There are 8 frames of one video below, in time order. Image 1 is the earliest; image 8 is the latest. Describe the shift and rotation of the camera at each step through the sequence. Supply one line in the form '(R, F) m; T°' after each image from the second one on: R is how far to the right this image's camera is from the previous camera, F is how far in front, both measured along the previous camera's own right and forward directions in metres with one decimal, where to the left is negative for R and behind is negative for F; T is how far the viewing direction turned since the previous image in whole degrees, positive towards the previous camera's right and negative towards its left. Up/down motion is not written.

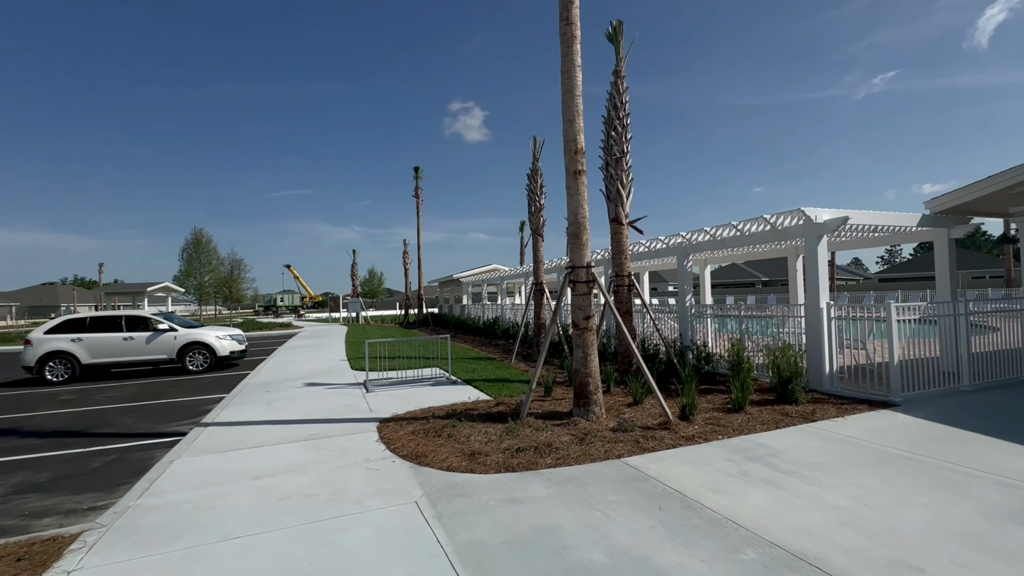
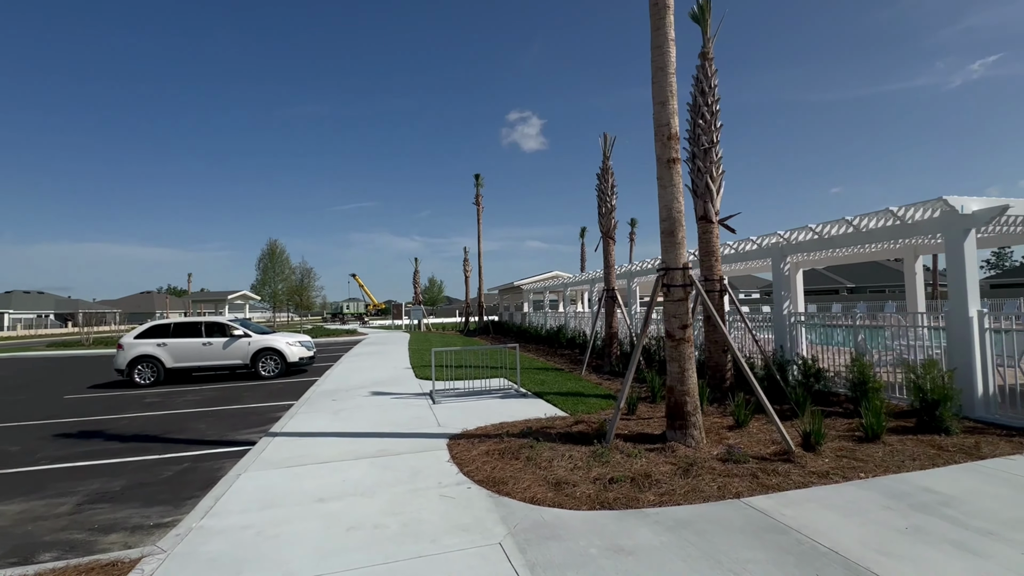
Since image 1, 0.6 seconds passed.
(-0.4, +0.7) m; -7°
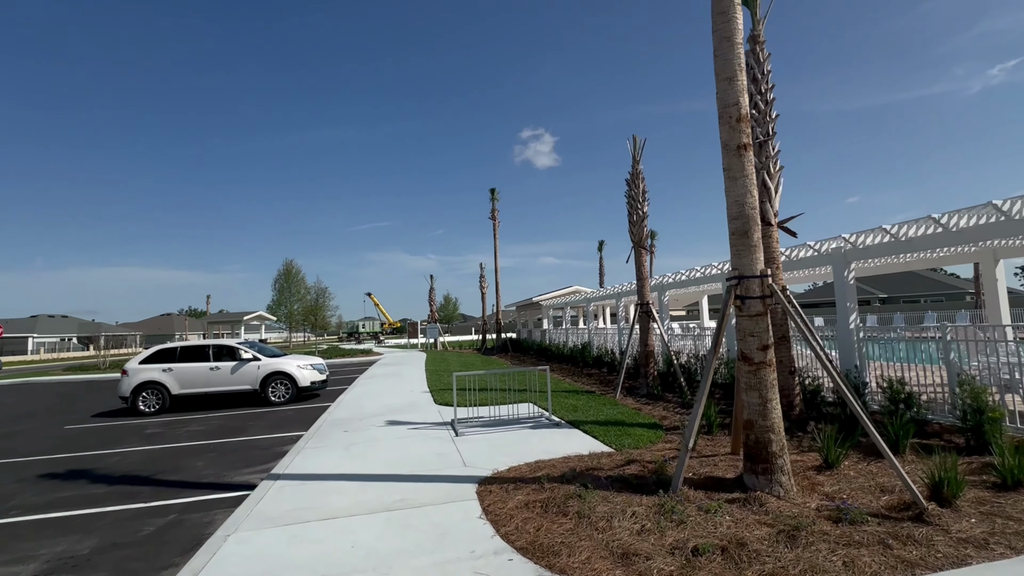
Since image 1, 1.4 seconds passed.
(-0.3, +1.0) m; -2°
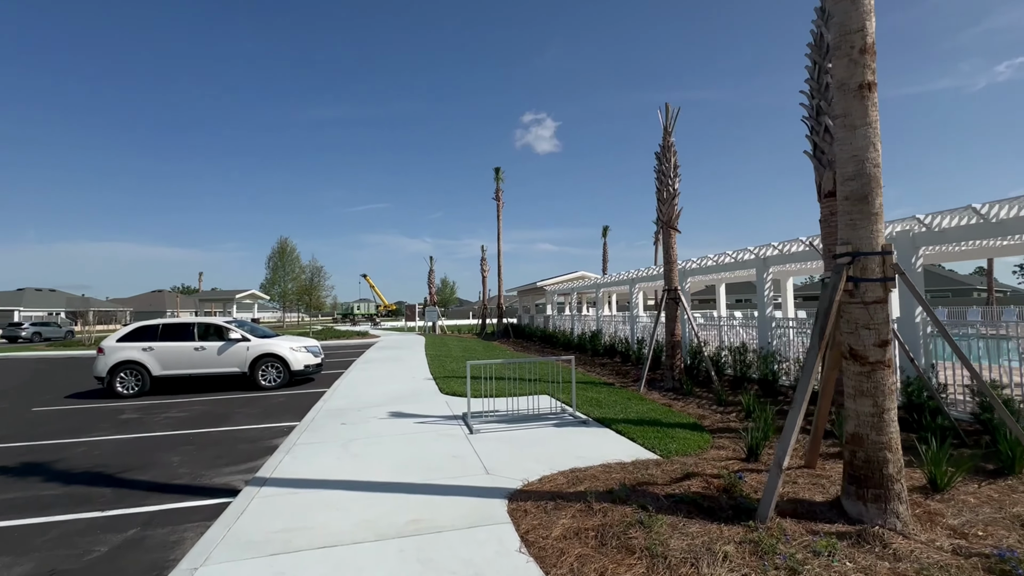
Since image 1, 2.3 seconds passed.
(-0.5, +1.1) m; +1°
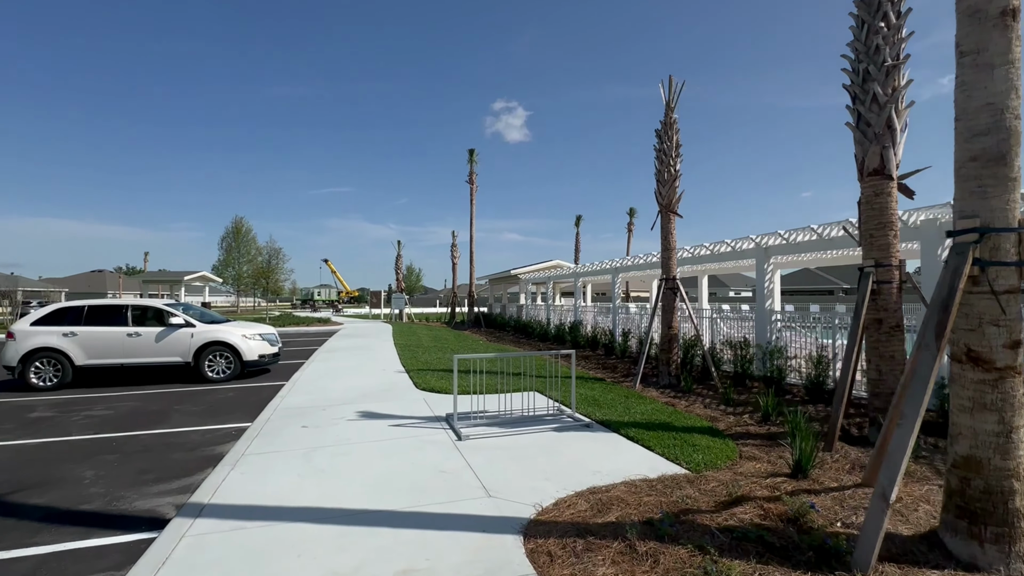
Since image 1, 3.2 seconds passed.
(-0.5, +1.1) m; +4°
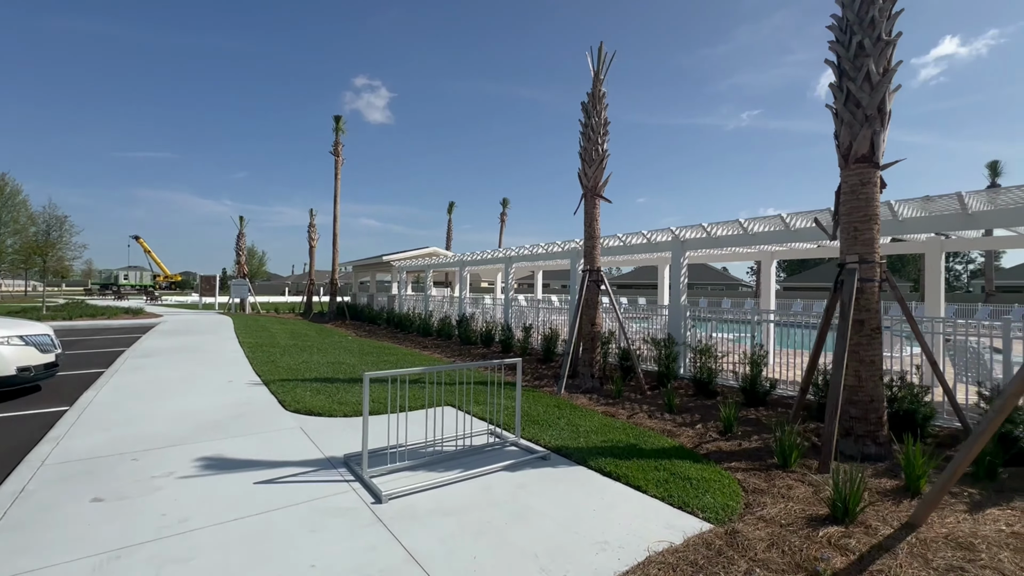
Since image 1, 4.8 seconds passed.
(-0.8, +2.0) m; +17°
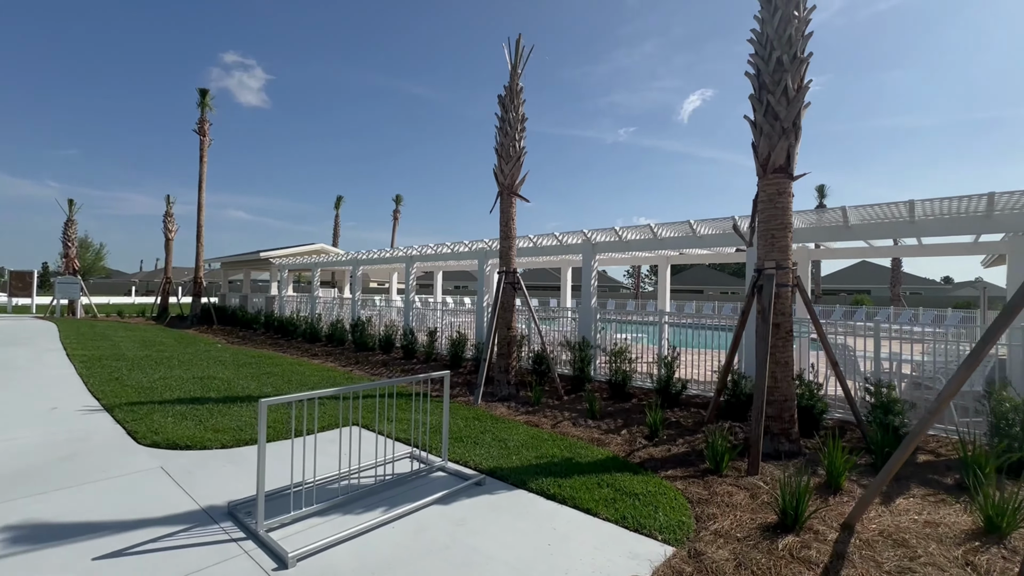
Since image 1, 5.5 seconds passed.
(-0.4, +0.7) m; +13°
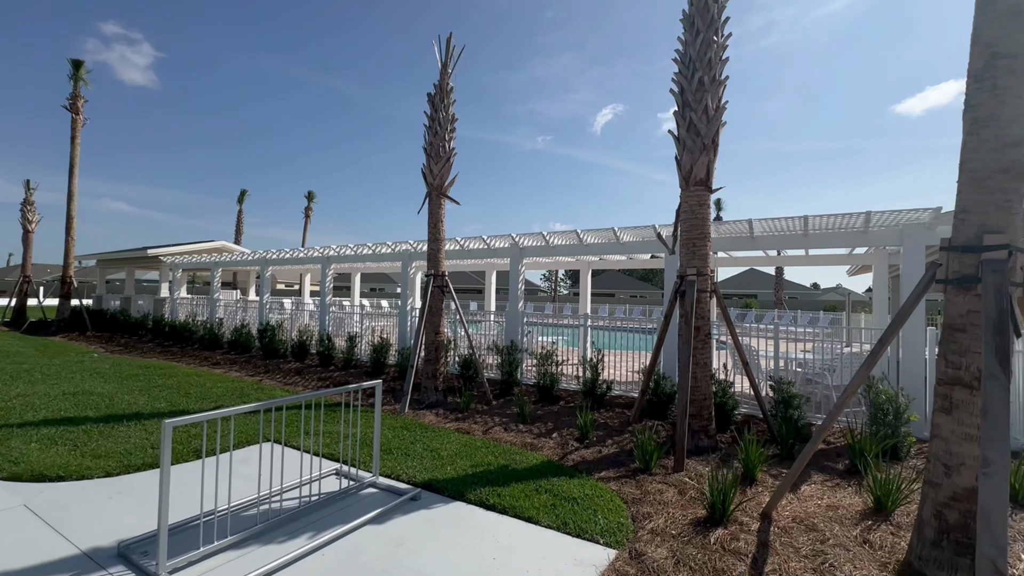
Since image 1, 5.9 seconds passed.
(-0.2, +0.1) m; +10°
